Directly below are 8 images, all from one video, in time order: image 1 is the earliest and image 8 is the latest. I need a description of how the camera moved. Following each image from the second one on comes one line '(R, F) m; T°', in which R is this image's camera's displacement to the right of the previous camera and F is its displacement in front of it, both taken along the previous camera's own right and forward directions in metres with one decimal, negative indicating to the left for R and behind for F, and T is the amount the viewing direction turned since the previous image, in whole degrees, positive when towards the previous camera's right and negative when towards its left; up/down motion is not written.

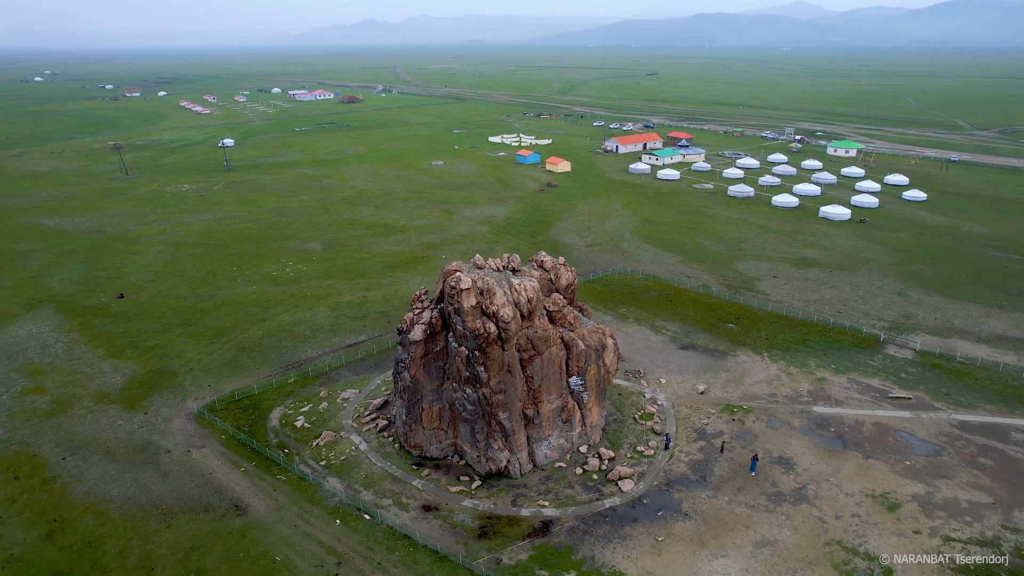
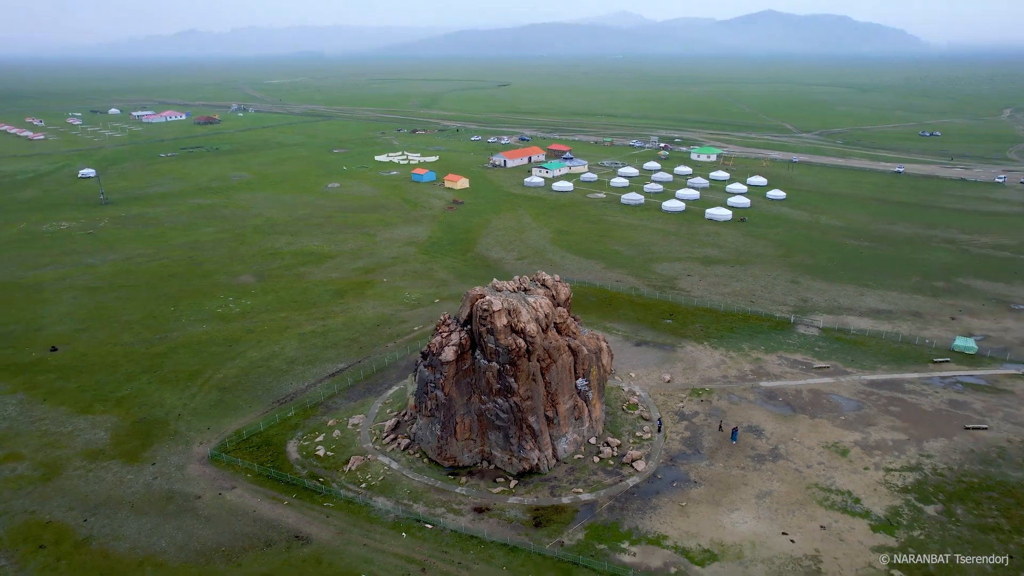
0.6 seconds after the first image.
(-5.1, -1.9) m; +12°
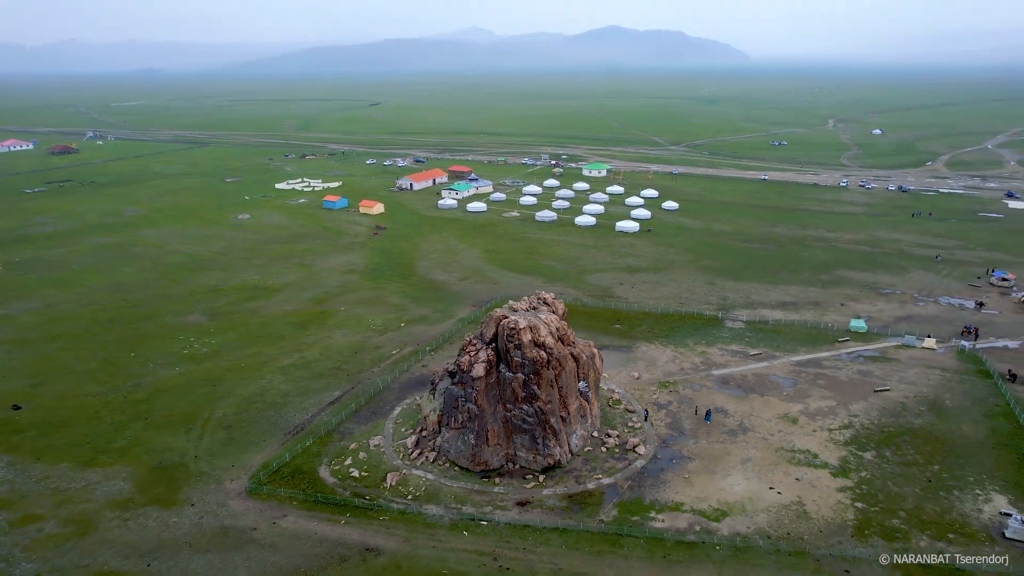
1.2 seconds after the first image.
(-5.3, -2.6) m; +11°
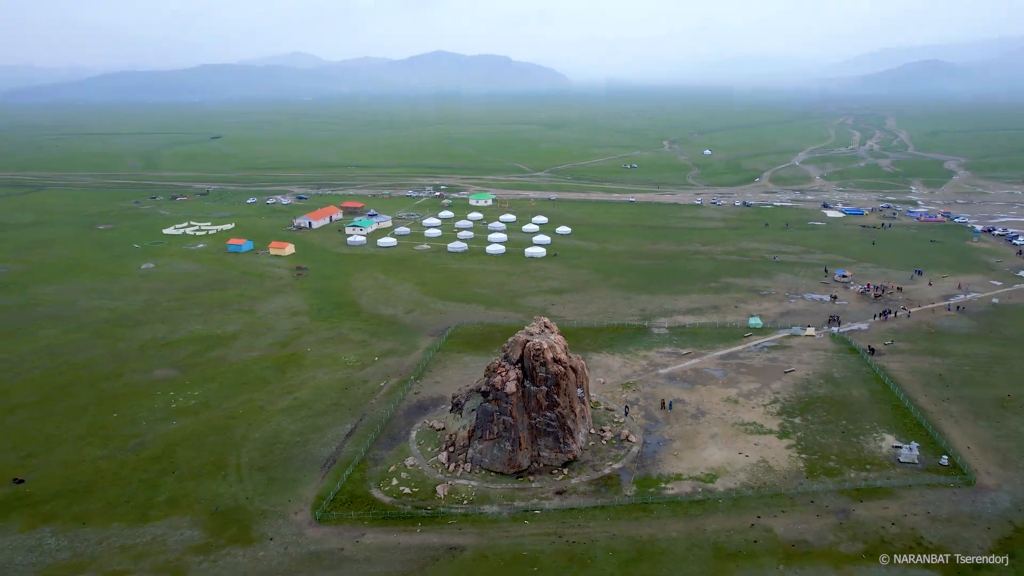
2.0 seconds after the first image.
(-7.5, -4.1) m; +13°
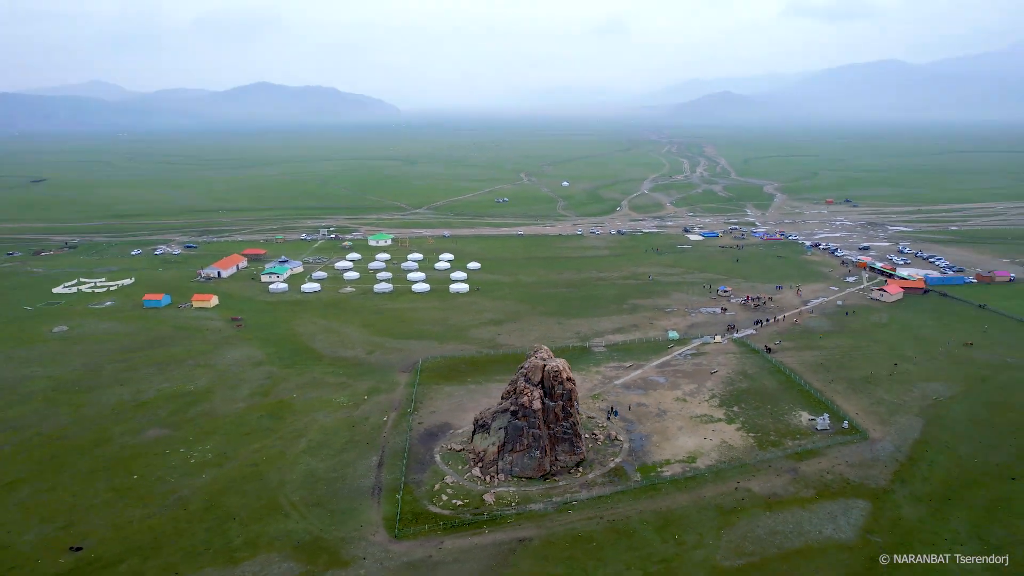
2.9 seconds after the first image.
(-9.1, -5.1) m; +14°
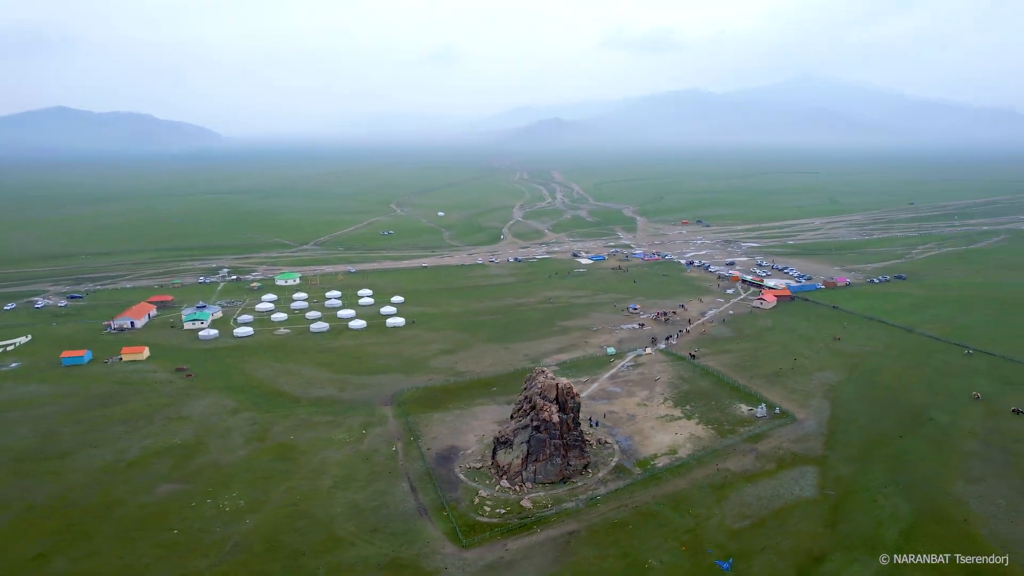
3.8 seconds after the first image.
(-10.3, -4.3) m; +13°
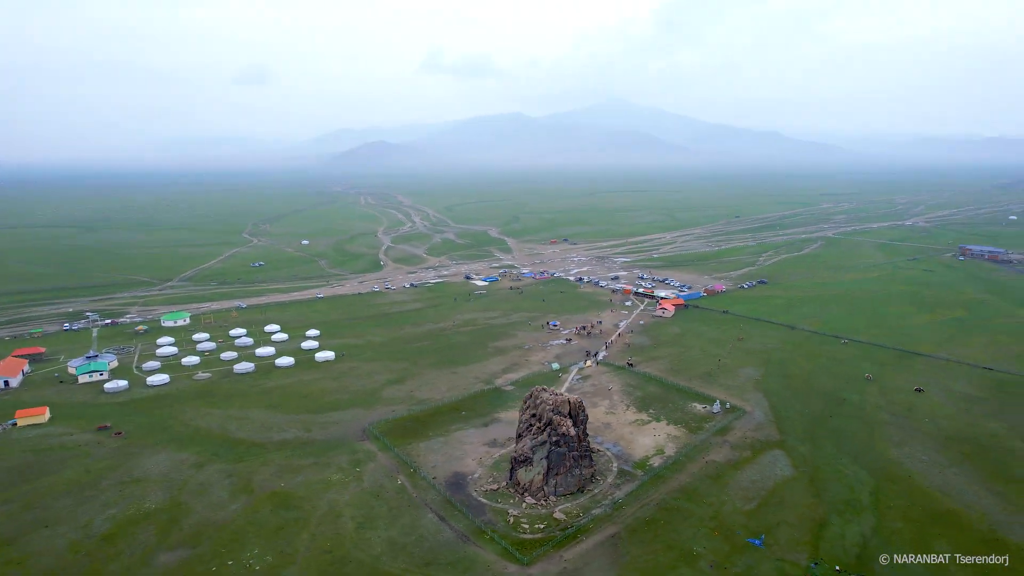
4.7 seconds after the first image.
(-11.5, -0.4) m; +15°
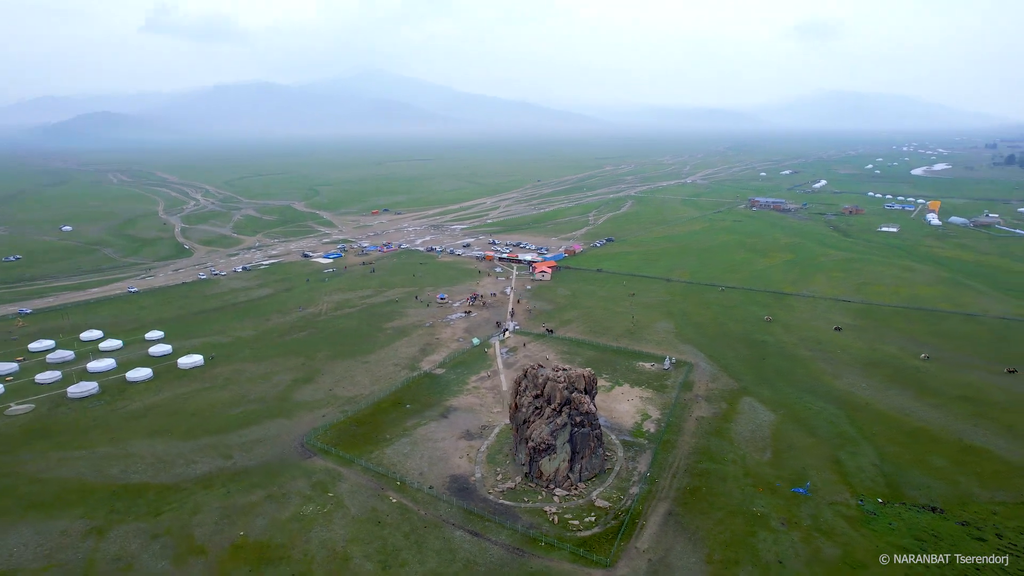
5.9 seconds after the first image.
(-13.0, +8.3) m; +20°
